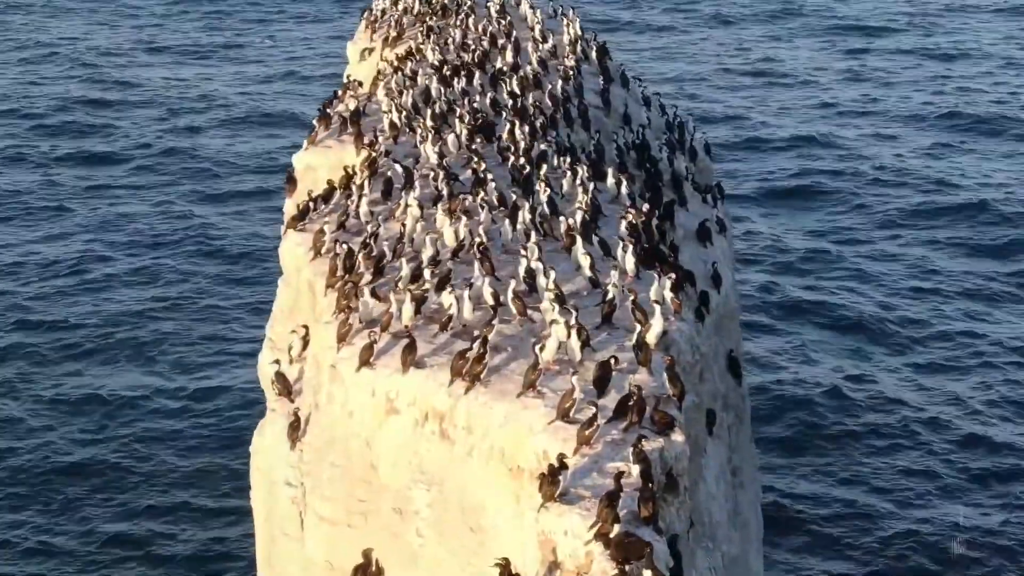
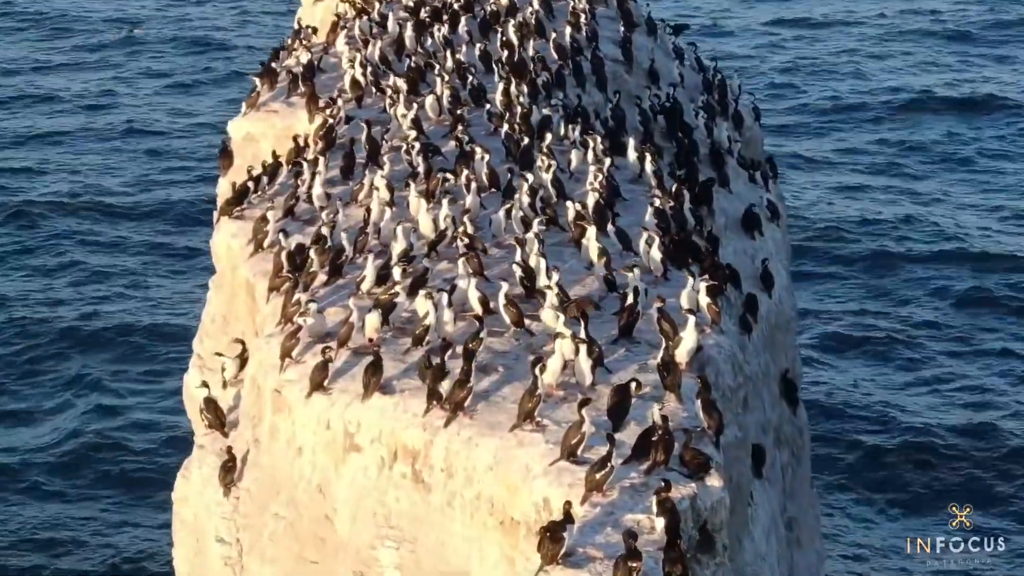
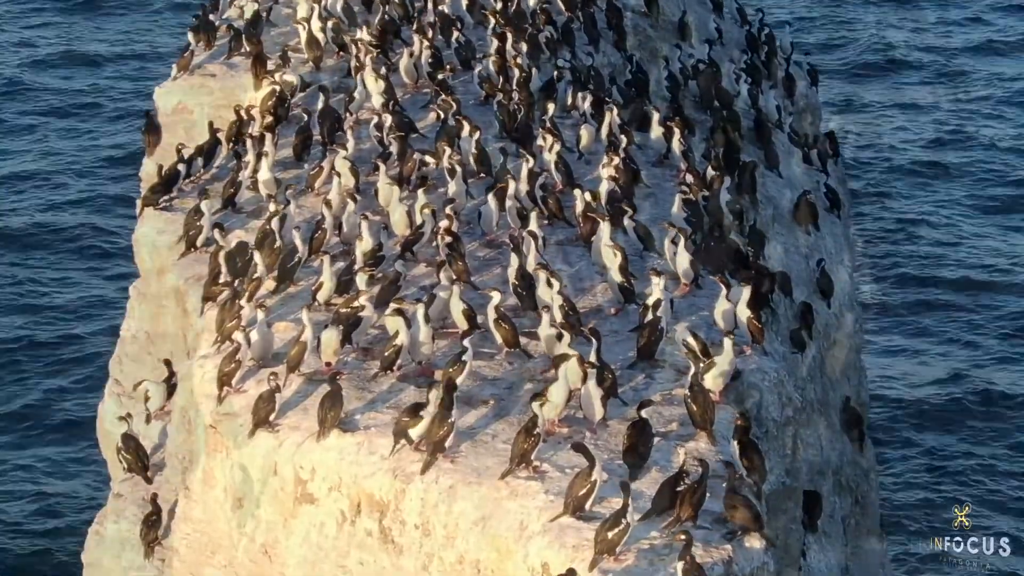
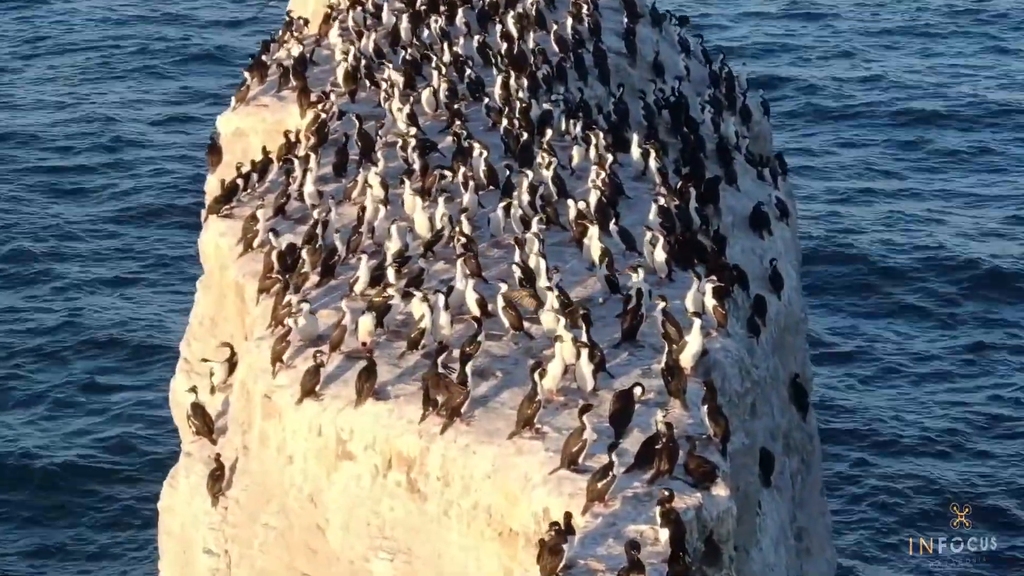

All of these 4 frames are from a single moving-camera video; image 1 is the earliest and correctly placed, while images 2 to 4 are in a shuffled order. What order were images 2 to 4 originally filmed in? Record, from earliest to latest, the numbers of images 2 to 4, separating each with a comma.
2, 4, 3
